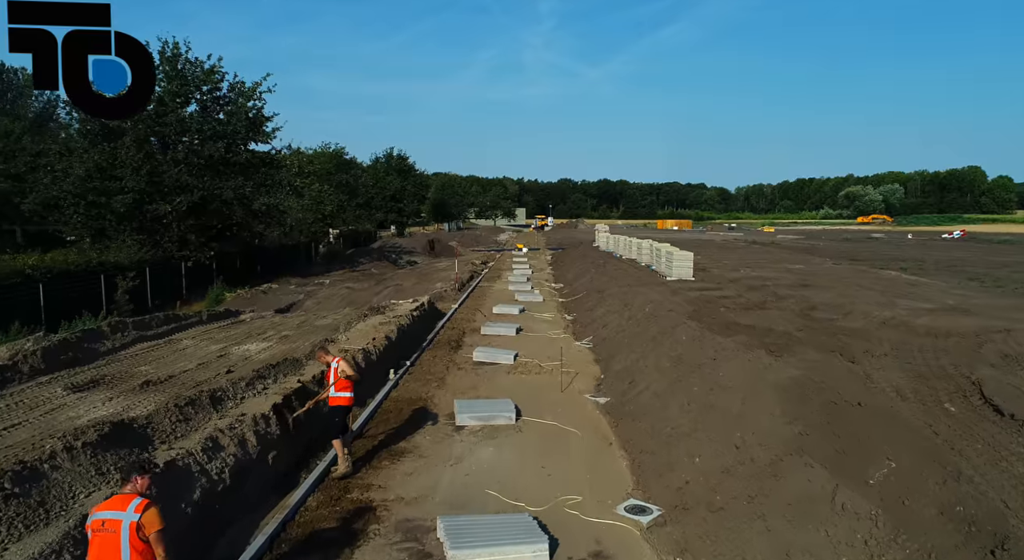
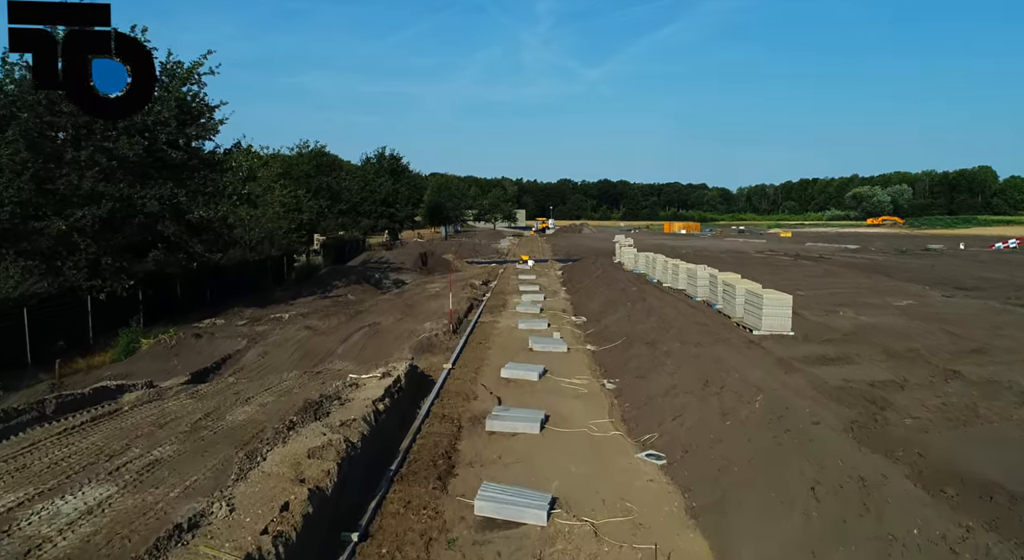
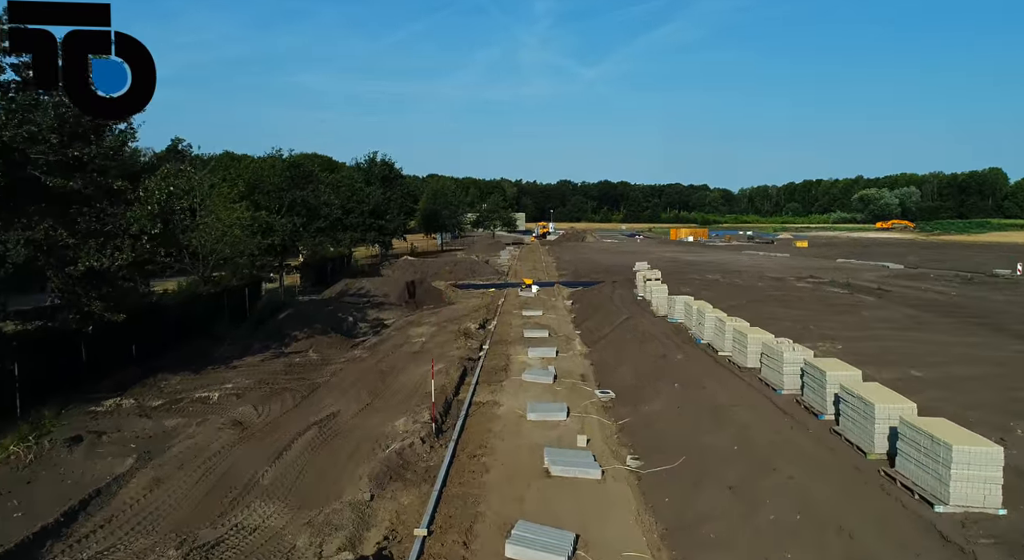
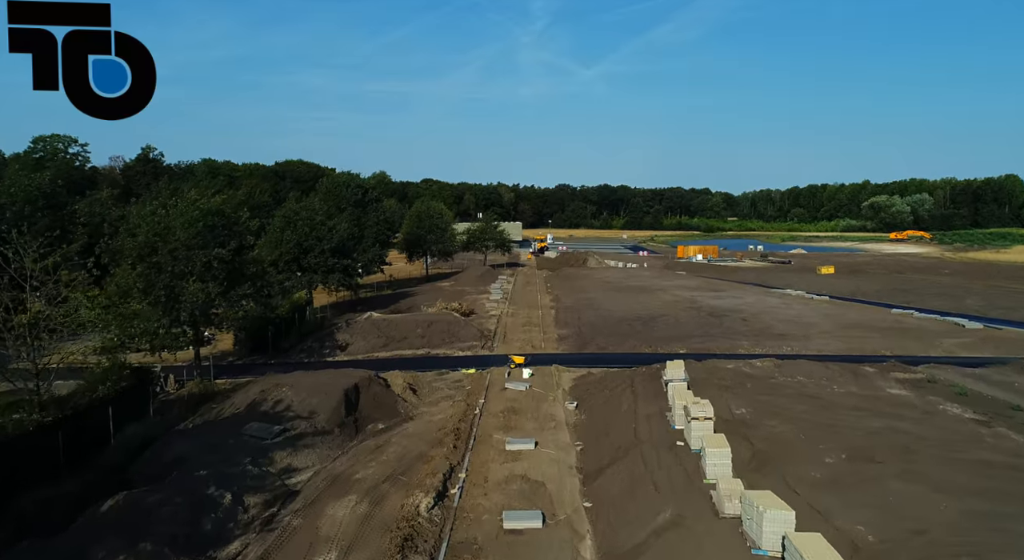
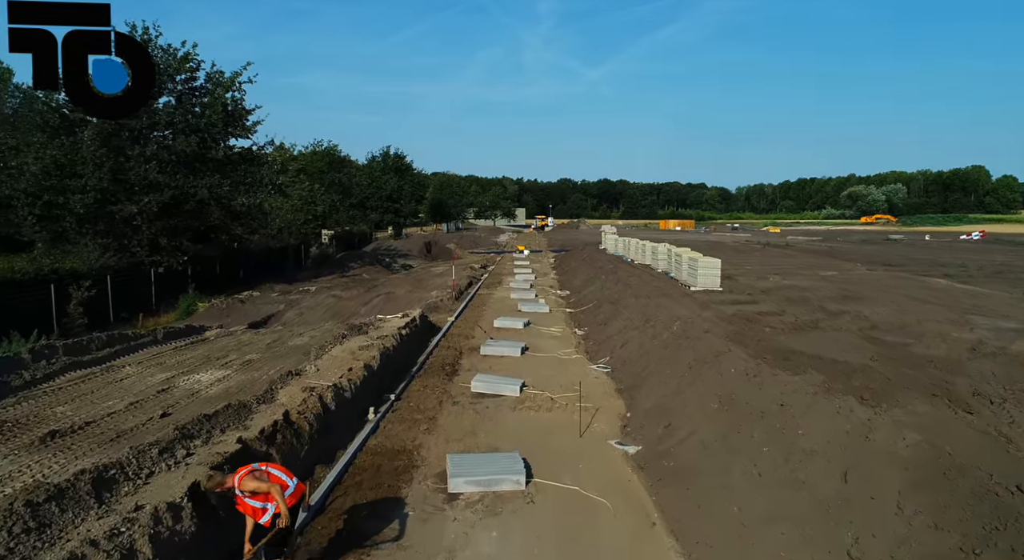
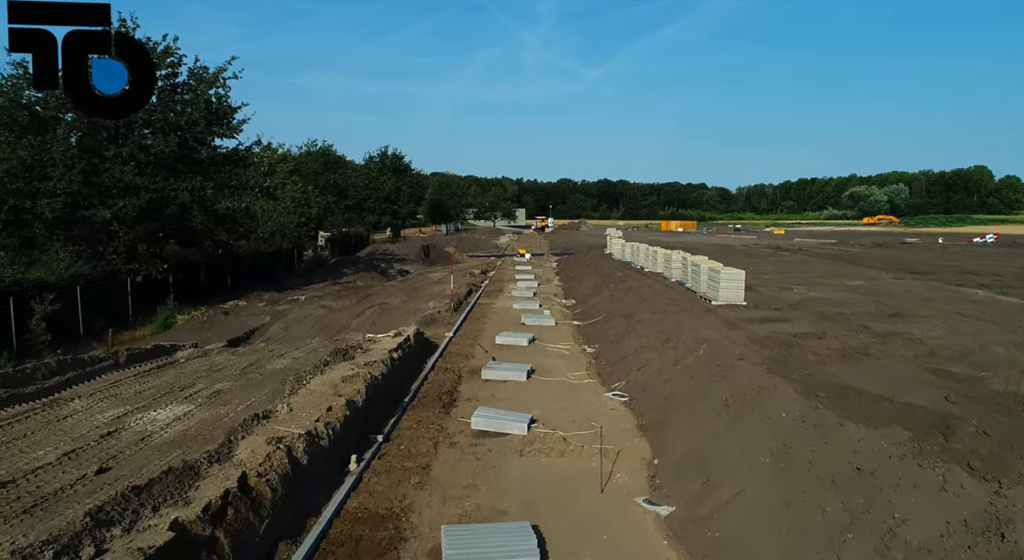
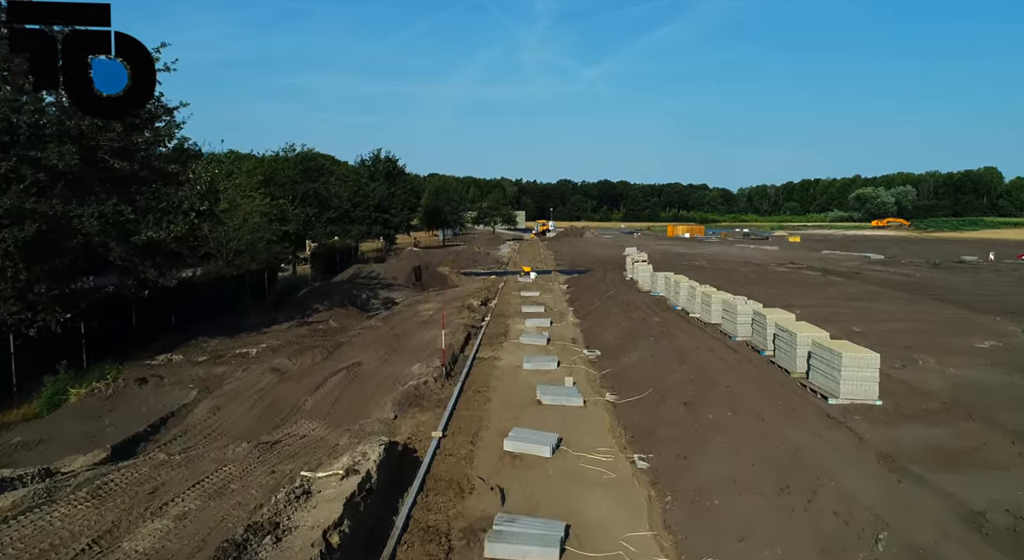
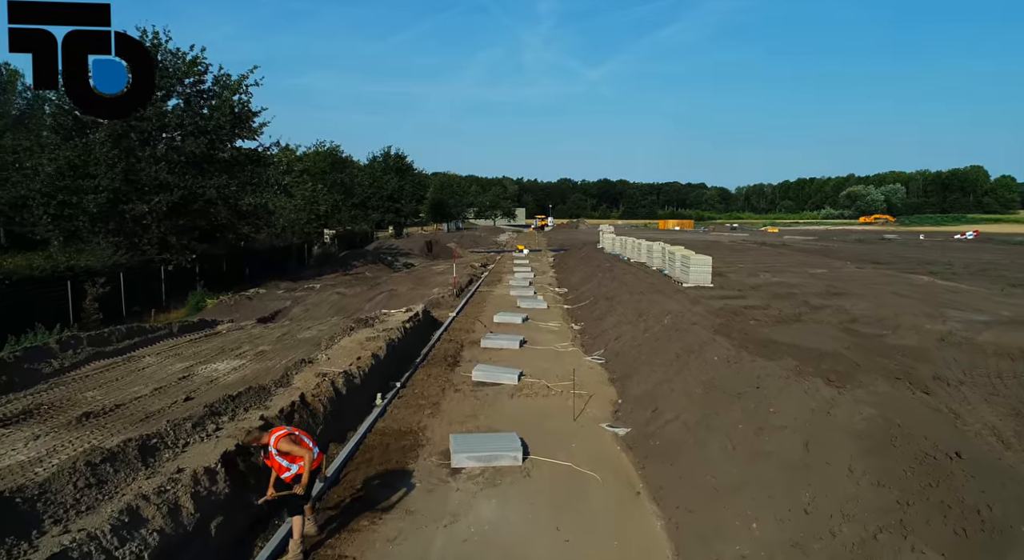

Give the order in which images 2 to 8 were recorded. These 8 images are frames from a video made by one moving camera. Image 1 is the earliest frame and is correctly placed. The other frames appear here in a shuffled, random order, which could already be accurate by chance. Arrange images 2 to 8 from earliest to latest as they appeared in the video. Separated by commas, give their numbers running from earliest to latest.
8, 5, 6, 2, 7, 3, 4
